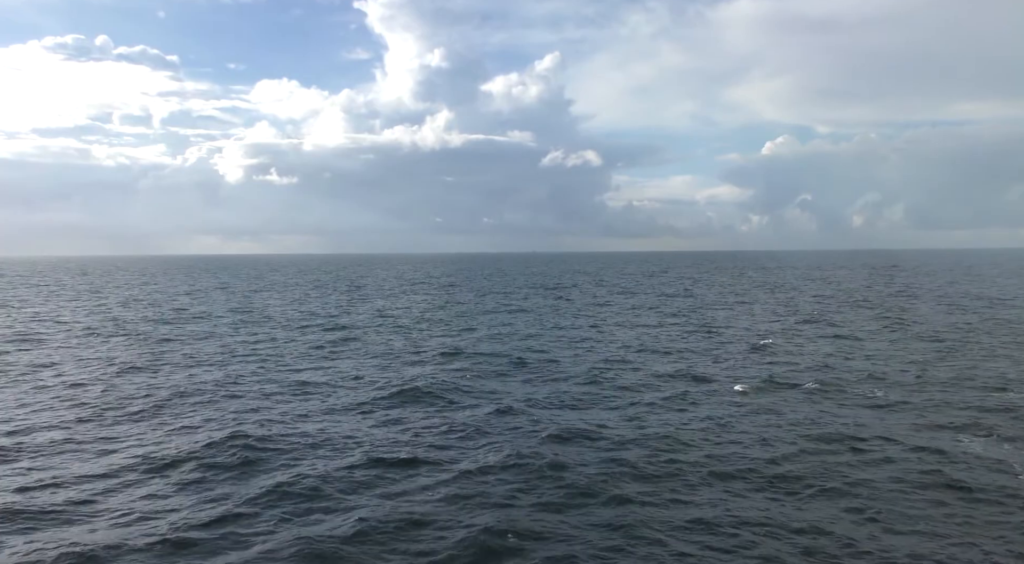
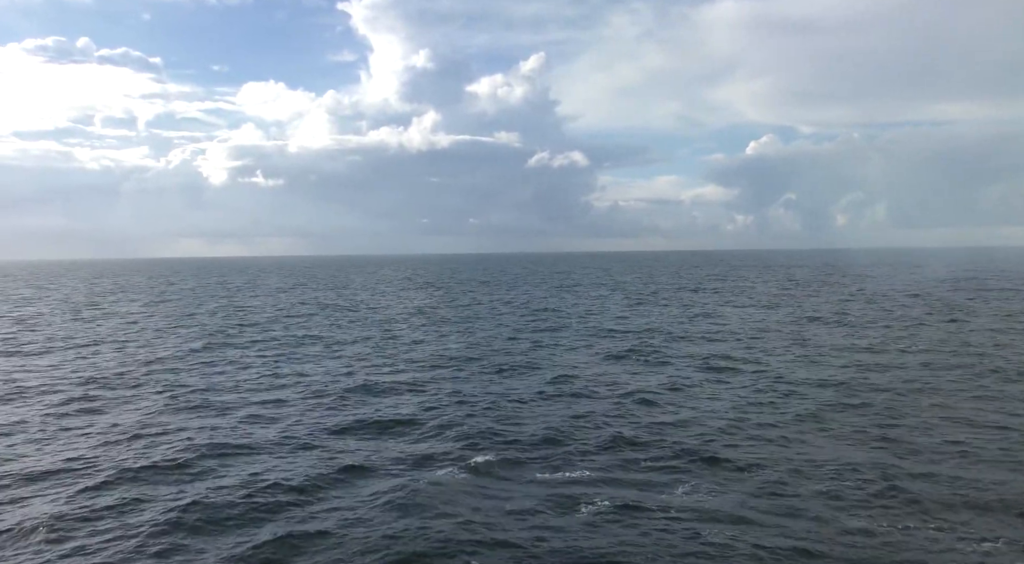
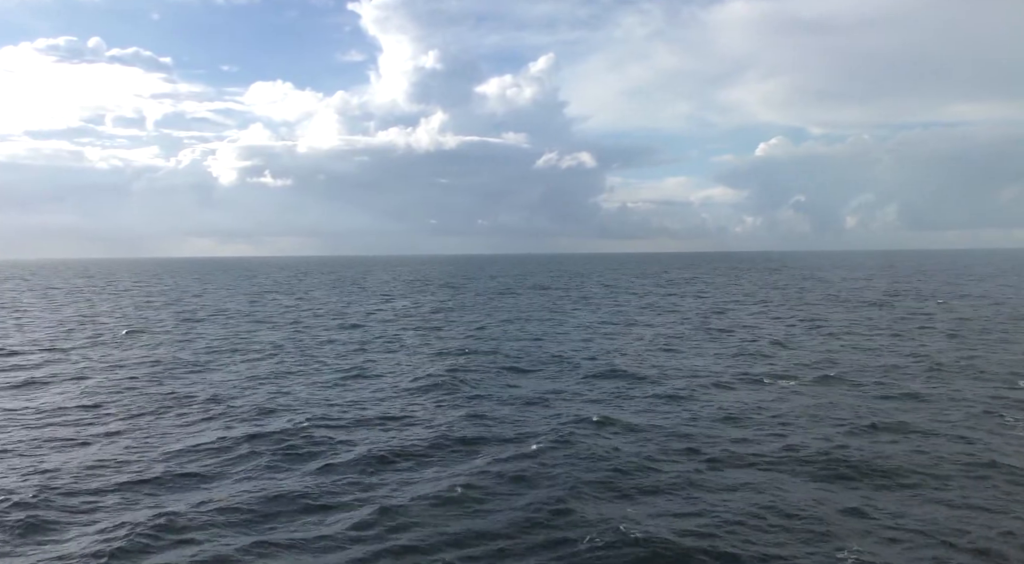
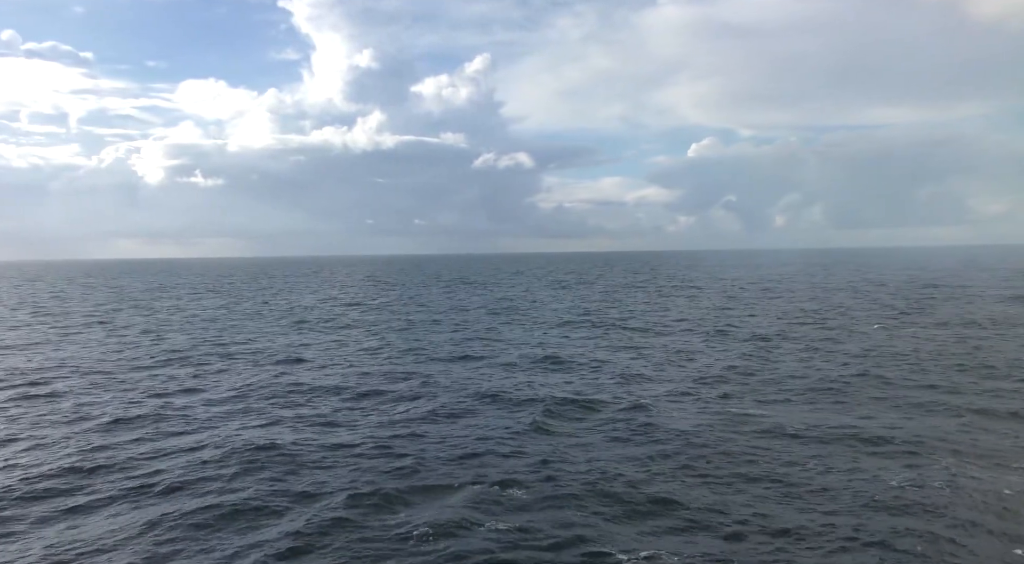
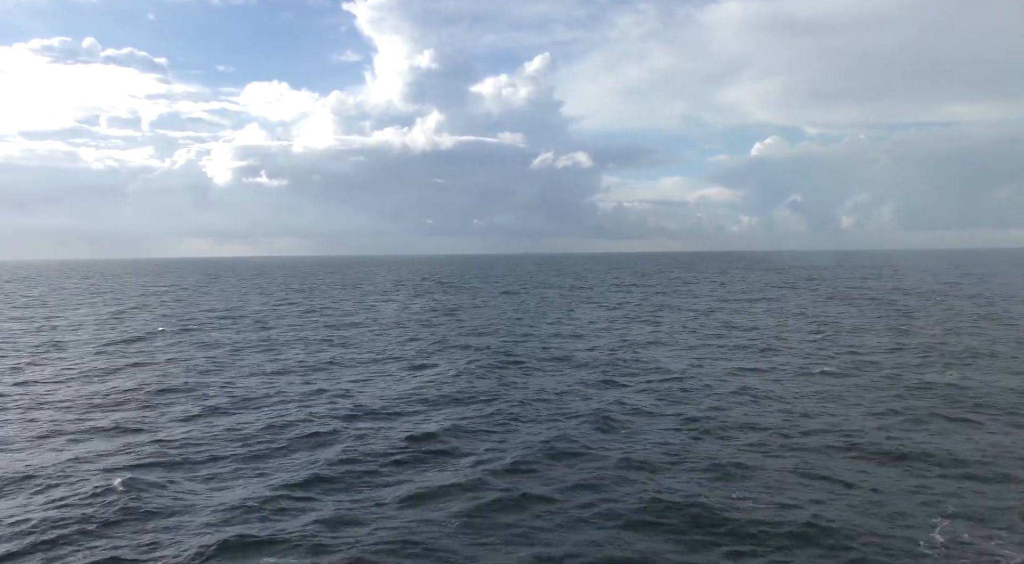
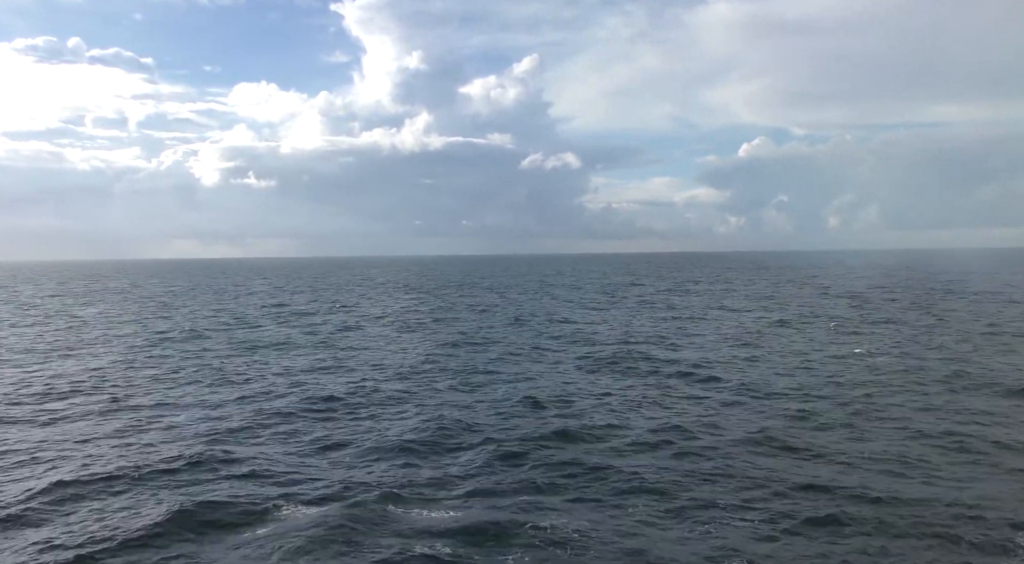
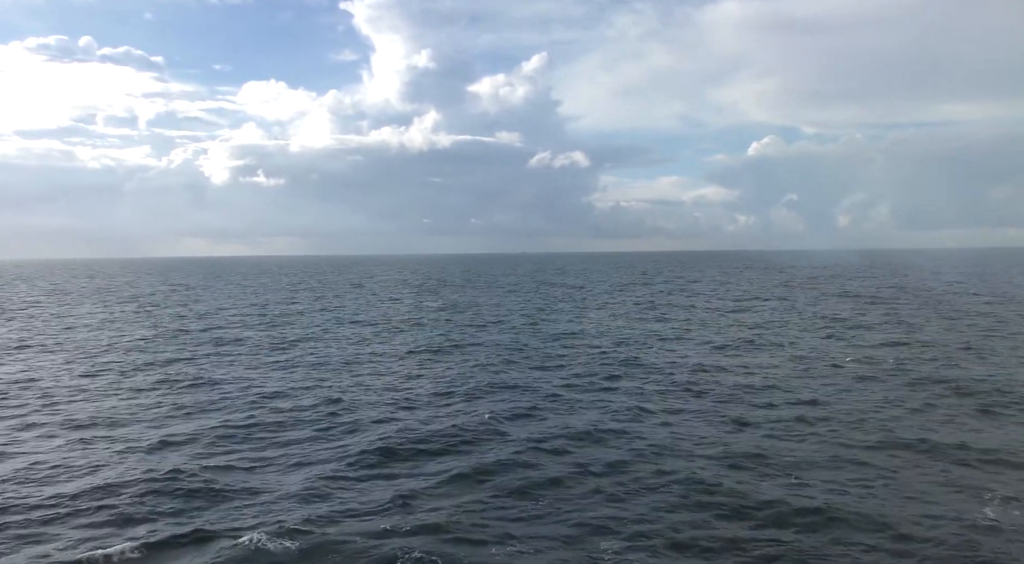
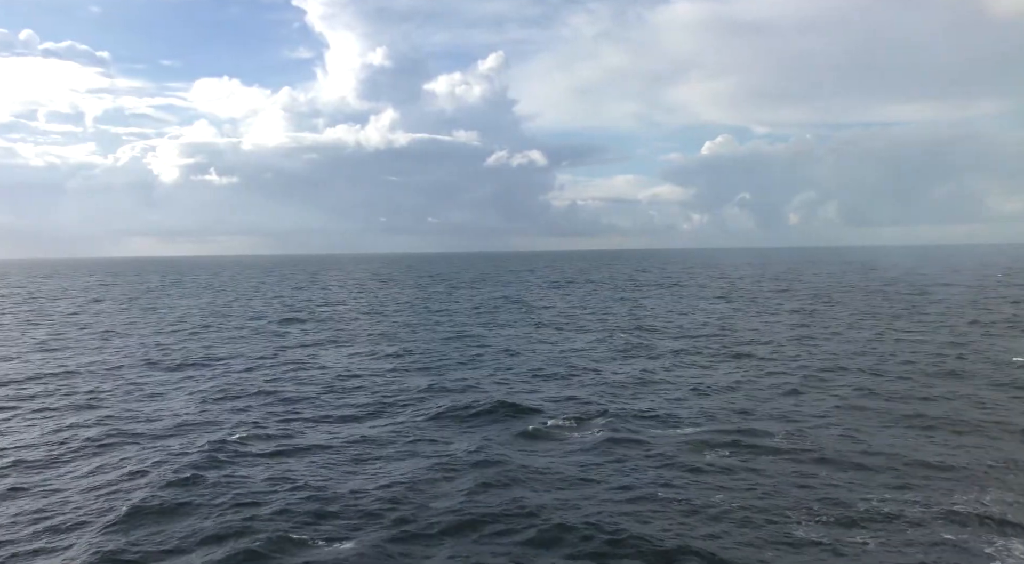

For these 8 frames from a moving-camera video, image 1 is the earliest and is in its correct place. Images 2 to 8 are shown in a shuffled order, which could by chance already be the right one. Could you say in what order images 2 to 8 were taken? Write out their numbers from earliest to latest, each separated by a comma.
3, 5, 7, 6, 2, 8, 4
